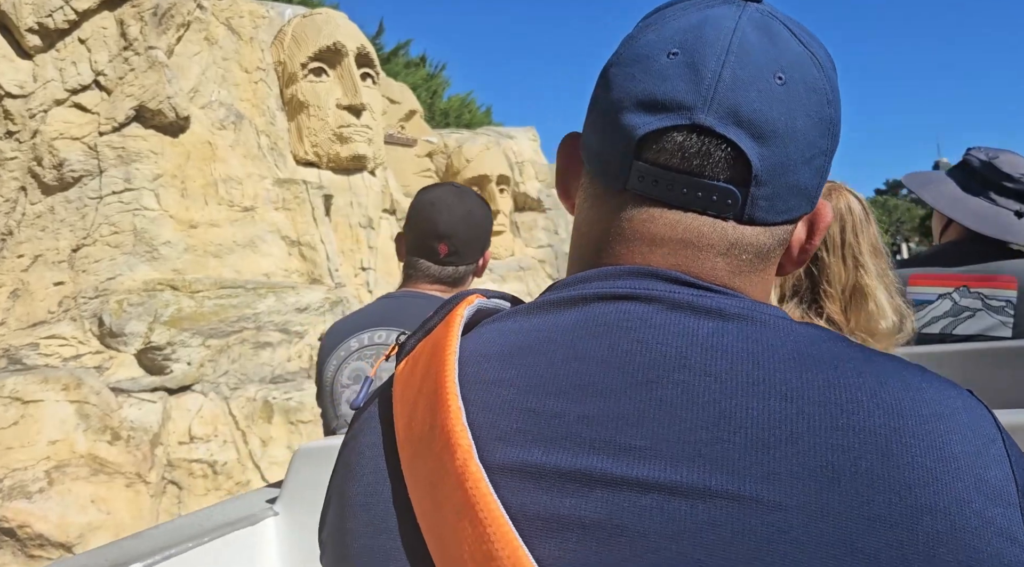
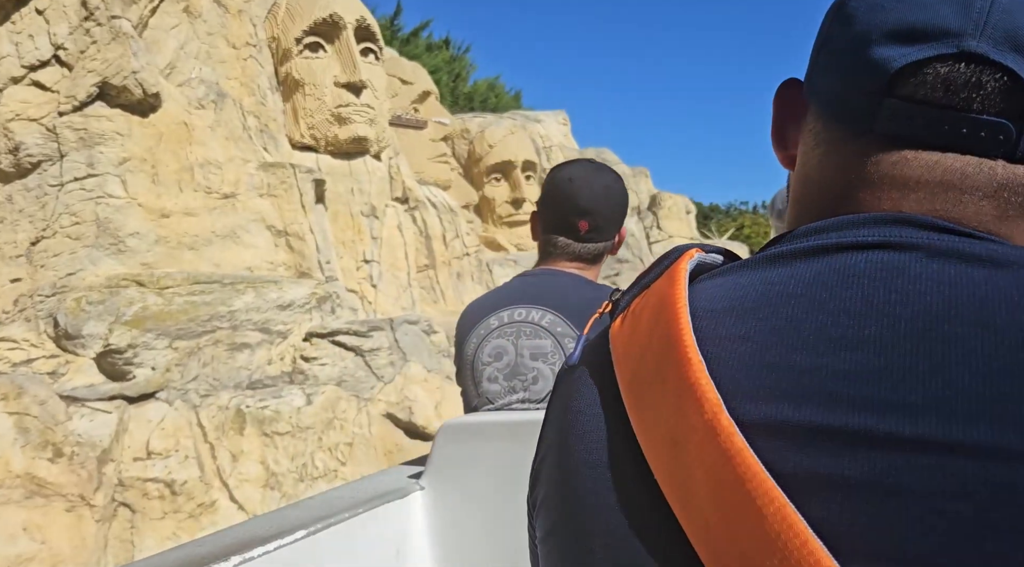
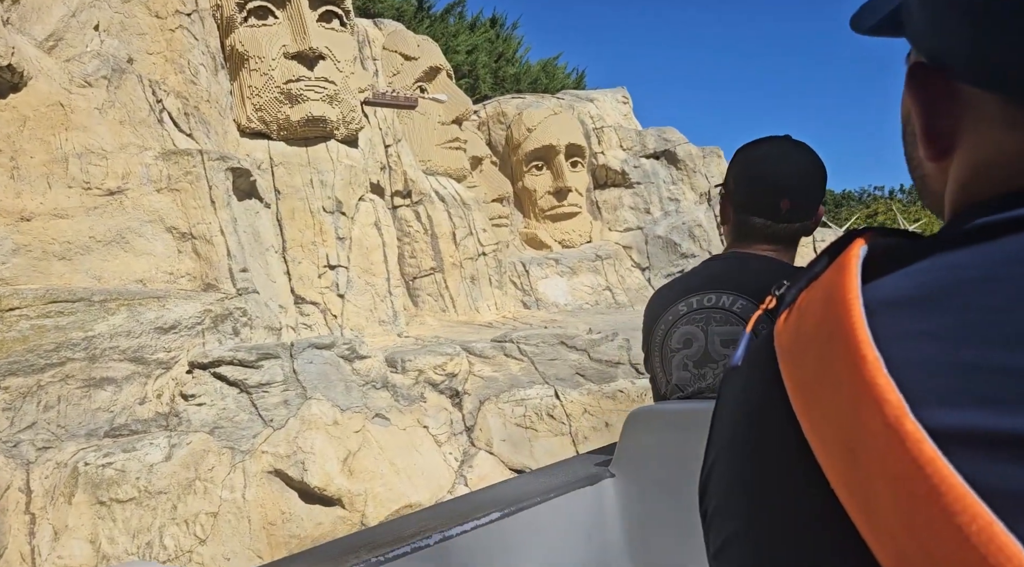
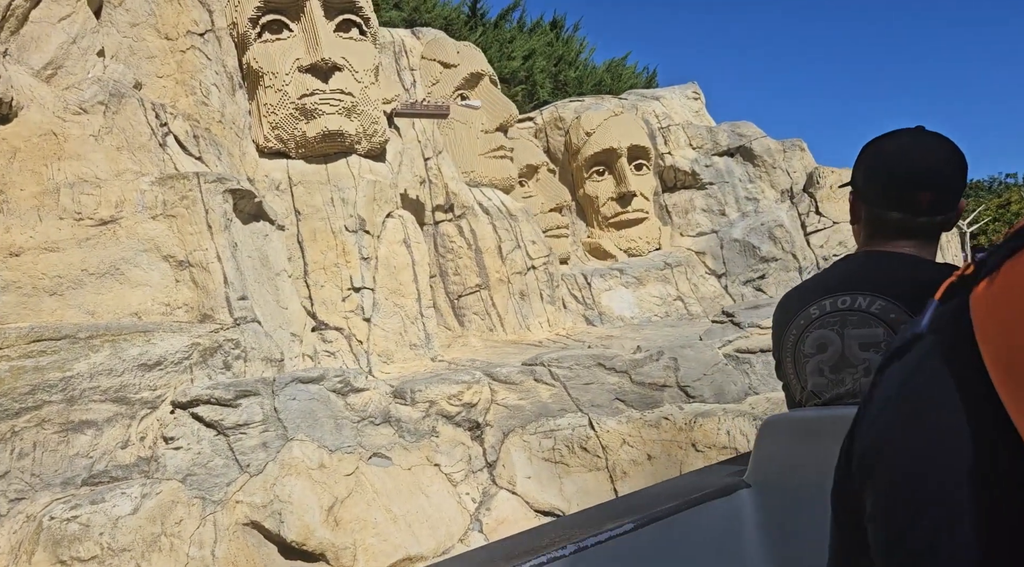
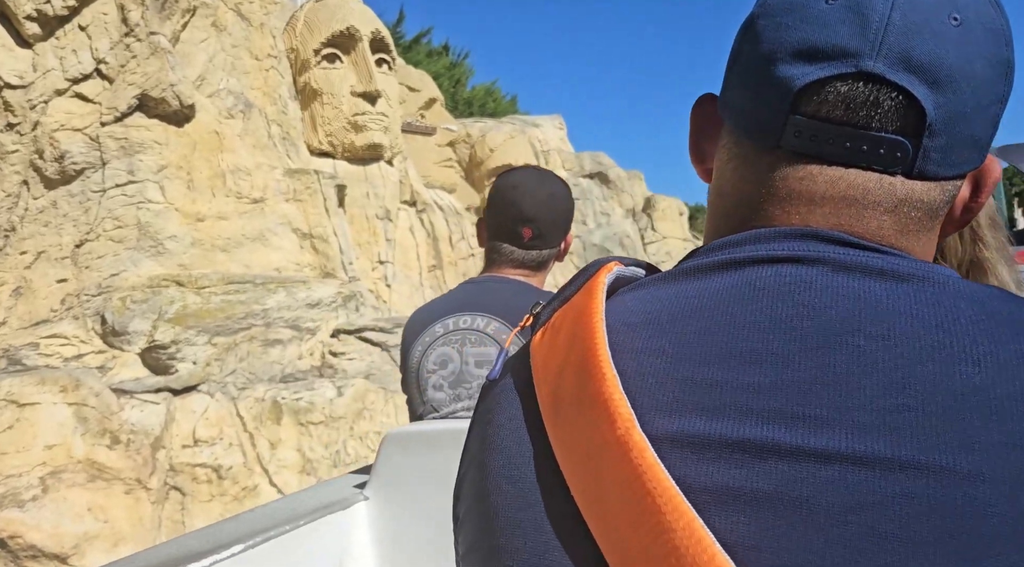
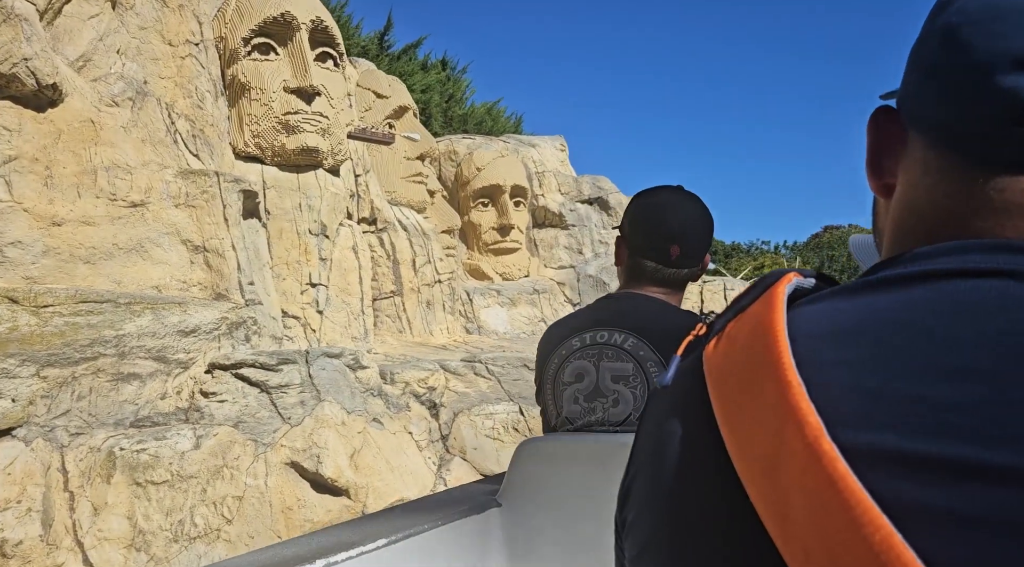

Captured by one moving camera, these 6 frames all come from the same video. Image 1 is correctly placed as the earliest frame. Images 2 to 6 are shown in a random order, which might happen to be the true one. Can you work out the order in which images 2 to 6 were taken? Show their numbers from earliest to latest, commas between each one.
5, 2, 6, 3, 4
